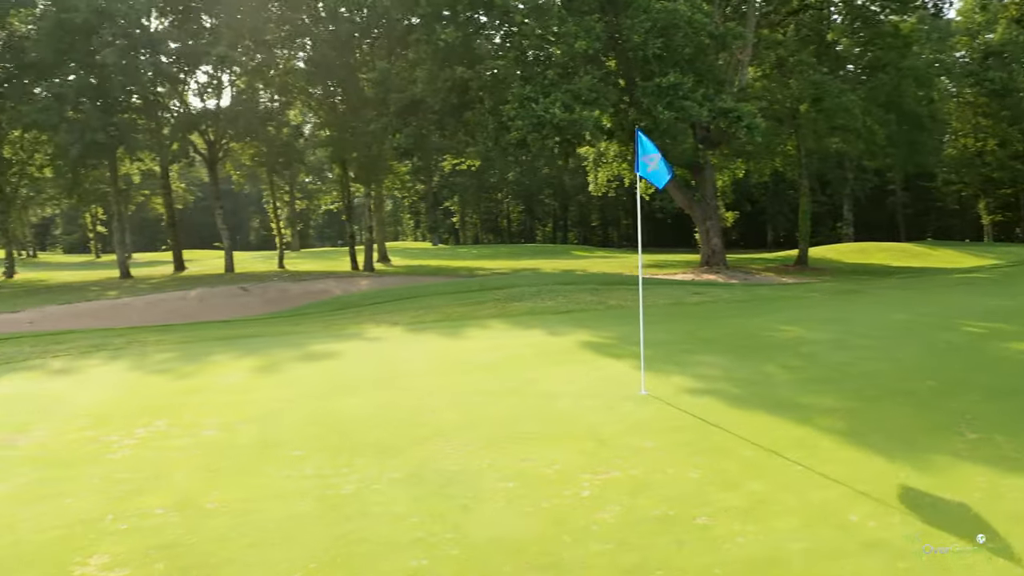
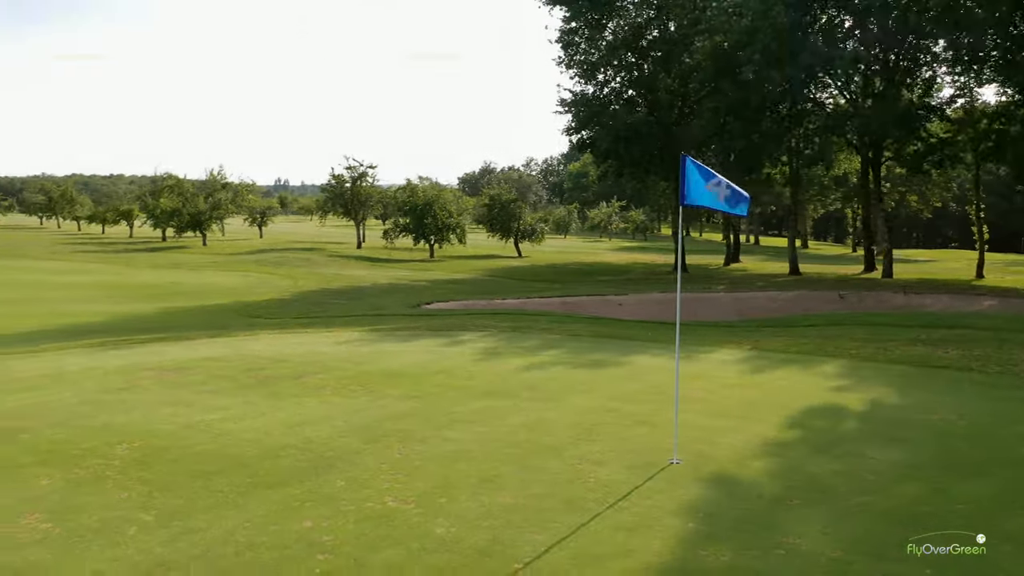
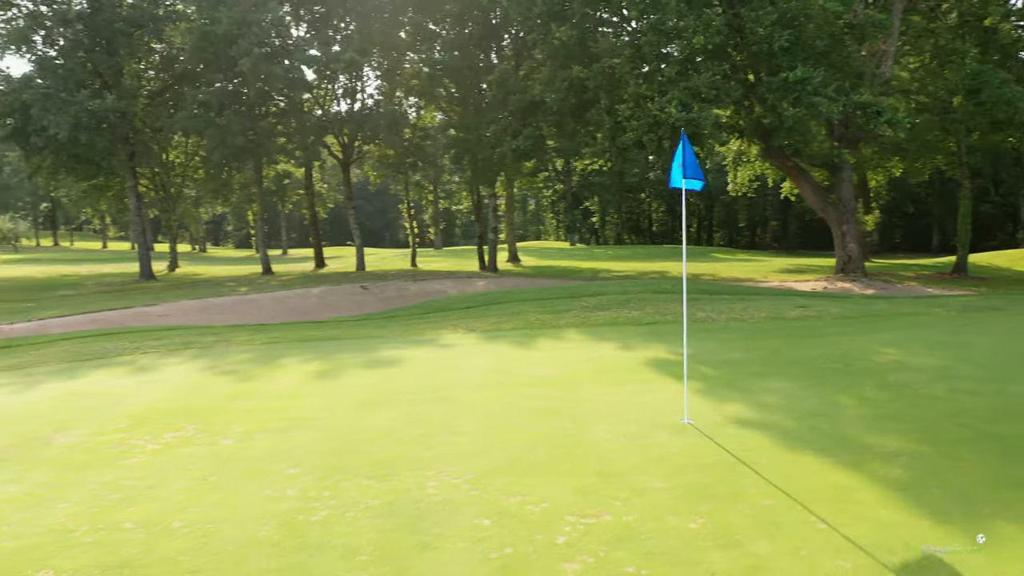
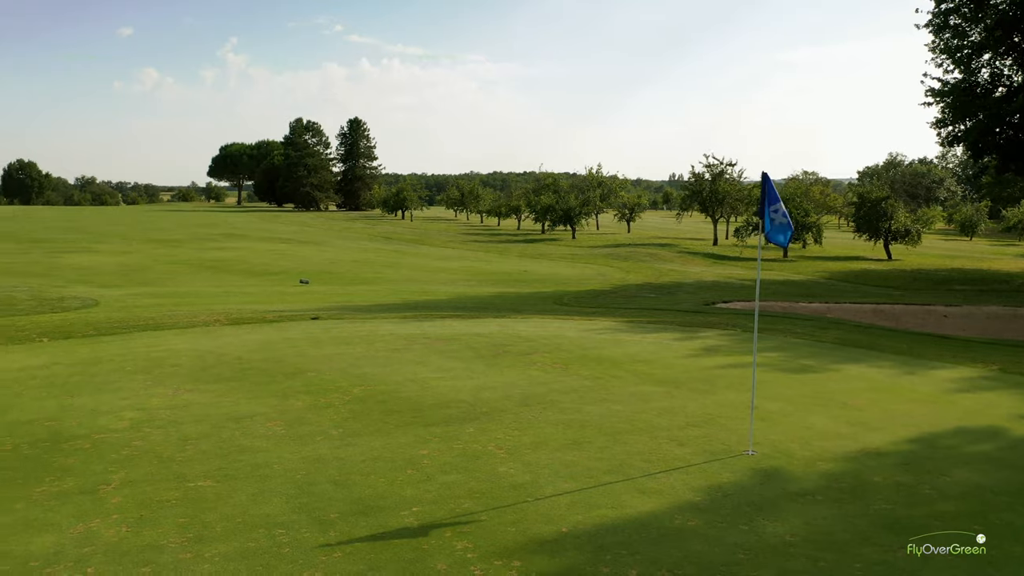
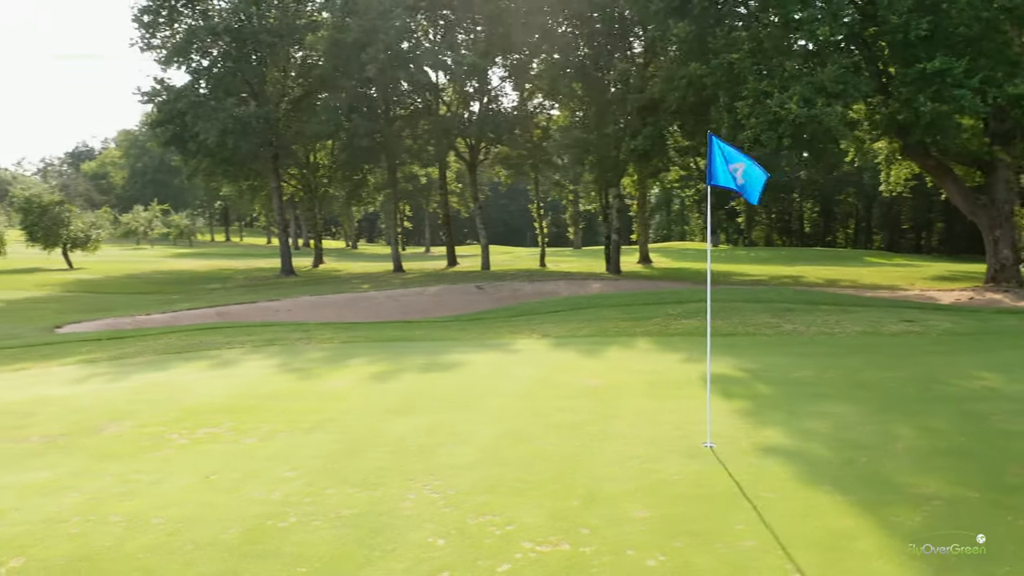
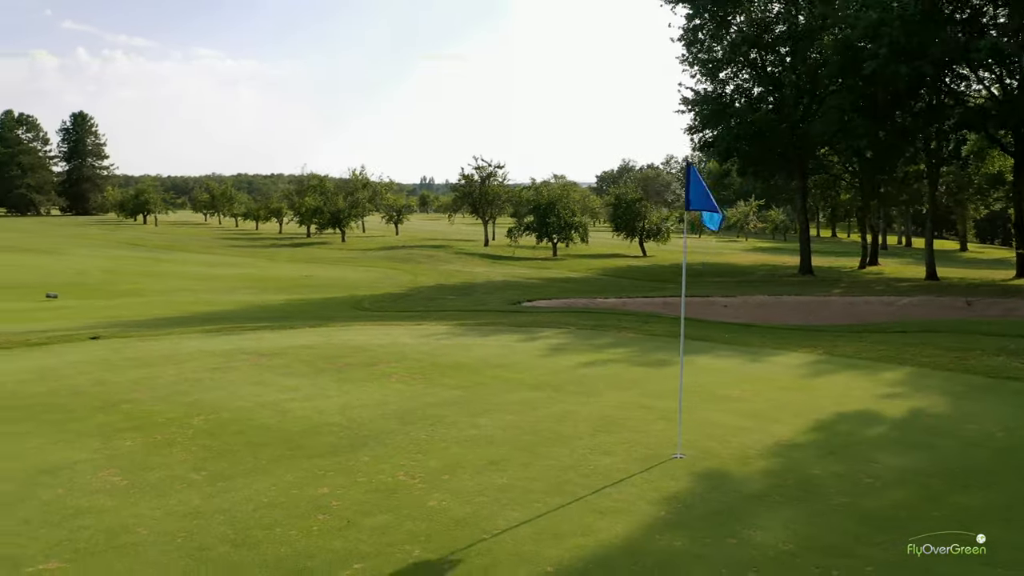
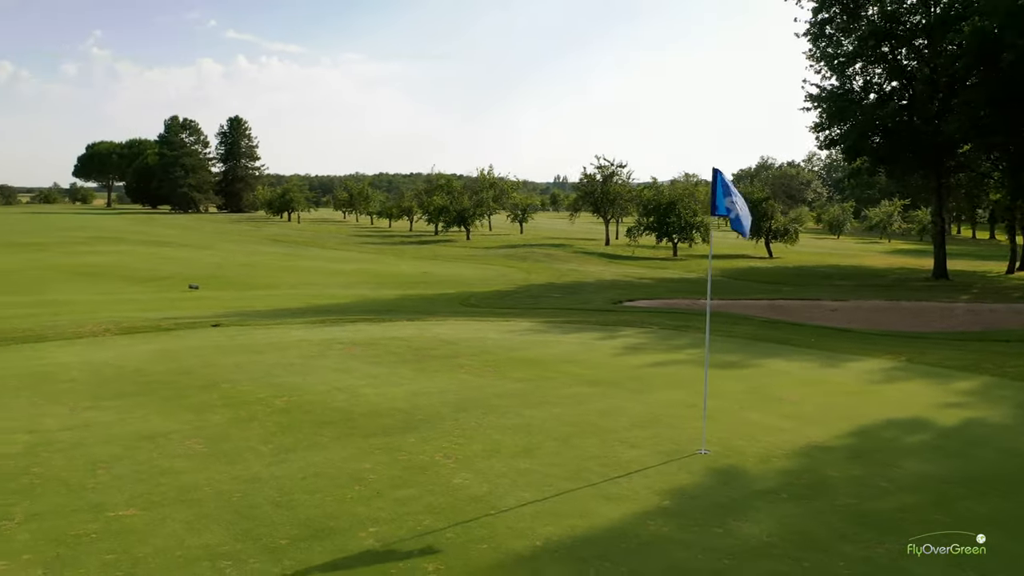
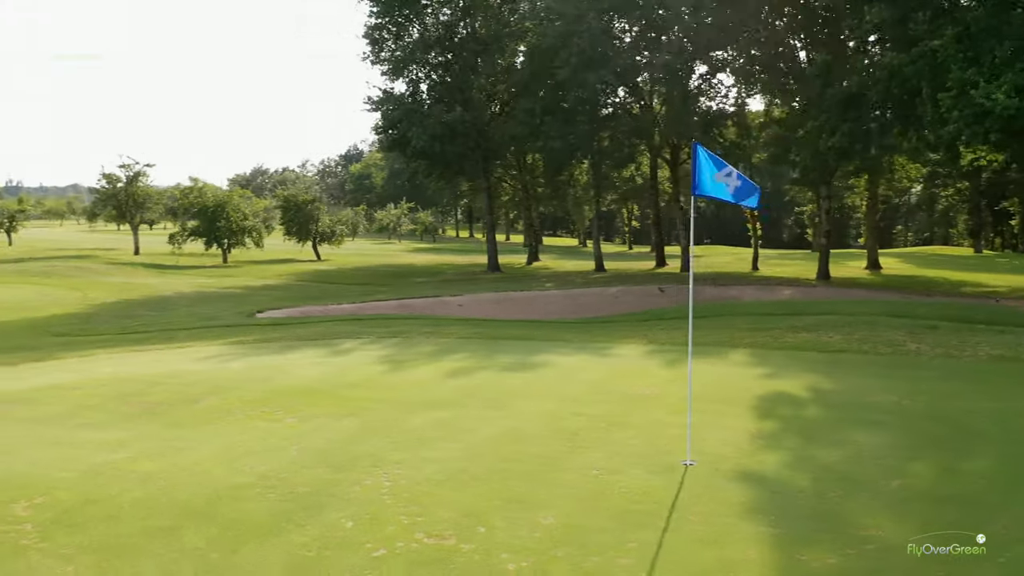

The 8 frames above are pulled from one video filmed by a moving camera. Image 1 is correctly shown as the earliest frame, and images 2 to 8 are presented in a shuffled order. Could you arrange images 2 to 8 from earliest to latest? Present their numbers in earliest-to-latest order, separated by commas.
3, 5, 8, 2, 6, 7, 4
